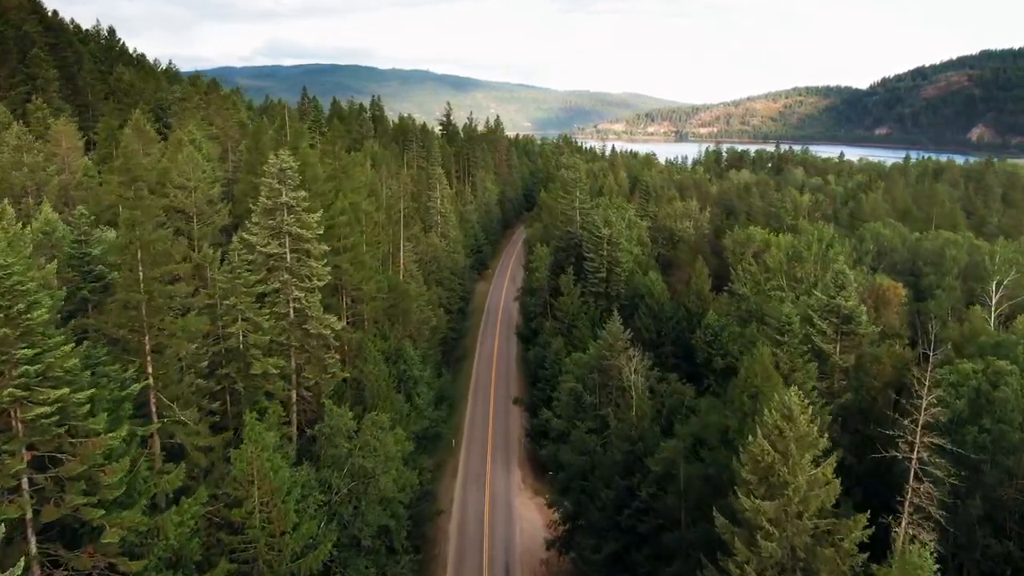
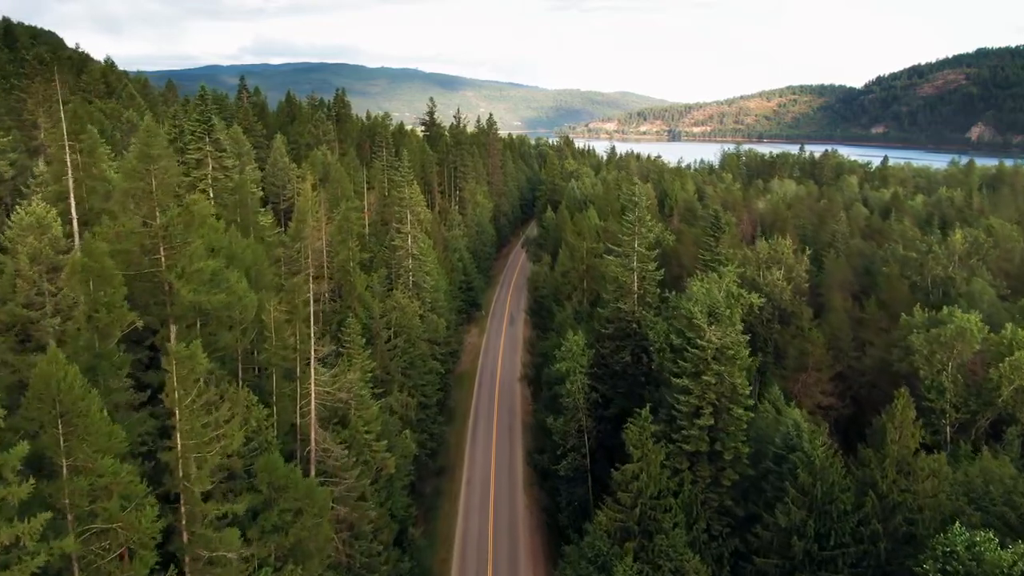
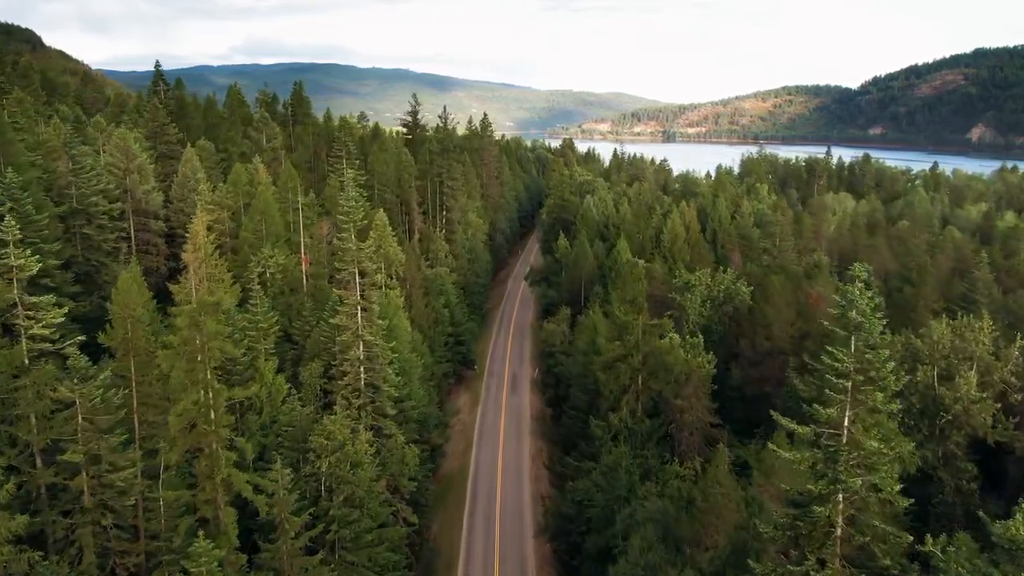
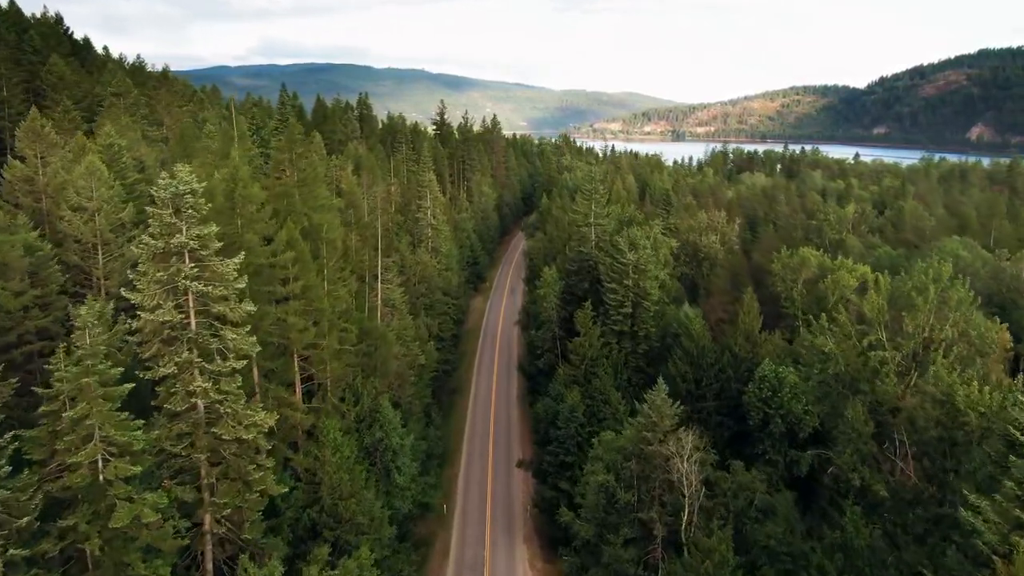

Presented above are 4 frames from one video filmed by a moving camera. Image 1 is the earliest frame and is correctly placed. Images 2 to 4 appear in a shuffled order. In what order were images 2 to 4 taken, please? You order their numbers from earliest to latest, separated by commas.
4, 2, 3
